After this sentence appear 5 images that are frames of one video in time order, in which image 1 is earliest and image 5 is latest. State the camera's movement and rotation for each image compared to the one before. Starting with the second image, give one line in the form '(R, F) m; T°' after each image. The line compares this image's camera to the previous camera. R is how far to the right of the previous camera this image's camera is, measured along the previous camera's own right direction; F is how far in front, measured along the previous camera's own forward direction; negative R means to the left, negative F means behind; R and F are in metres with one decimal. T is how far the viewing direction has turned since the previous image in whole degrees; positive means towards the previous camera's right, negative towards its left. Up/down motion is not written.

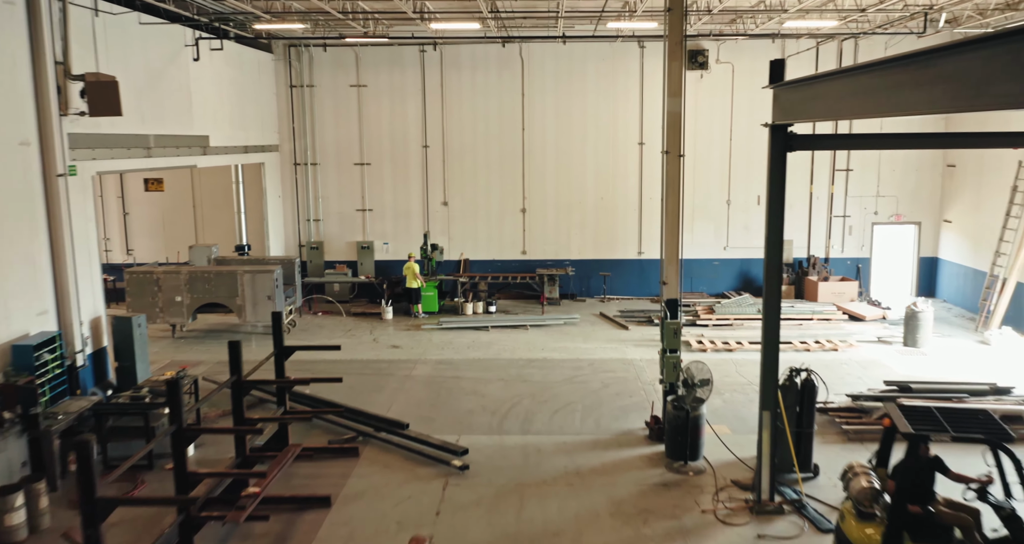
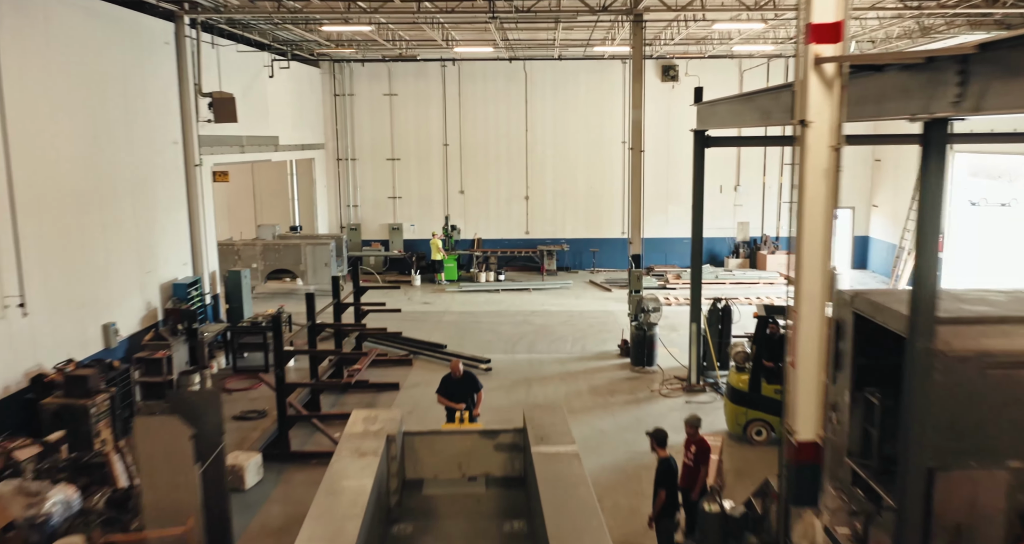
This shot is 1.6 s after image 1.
(-0.2, -2.8) m; 0°
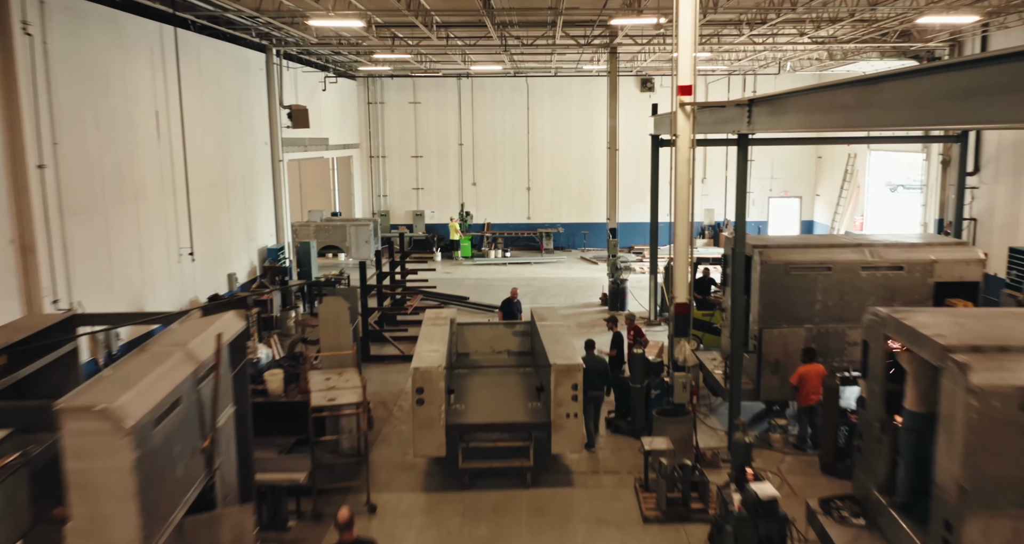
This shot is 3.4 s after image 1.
(-0.2, -3.2) m; 0°
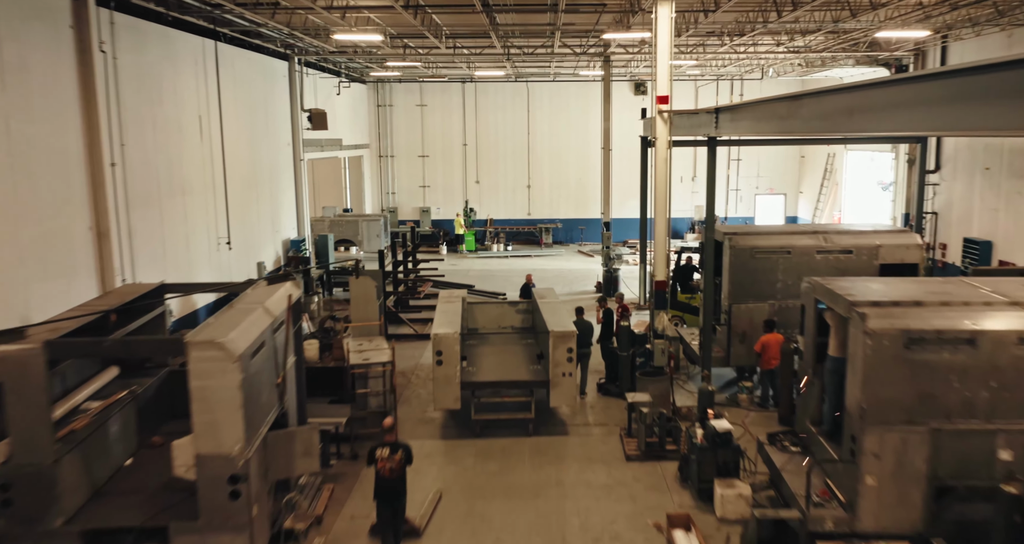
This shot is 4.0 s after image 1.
(-0.1, -1.2) m; 0°
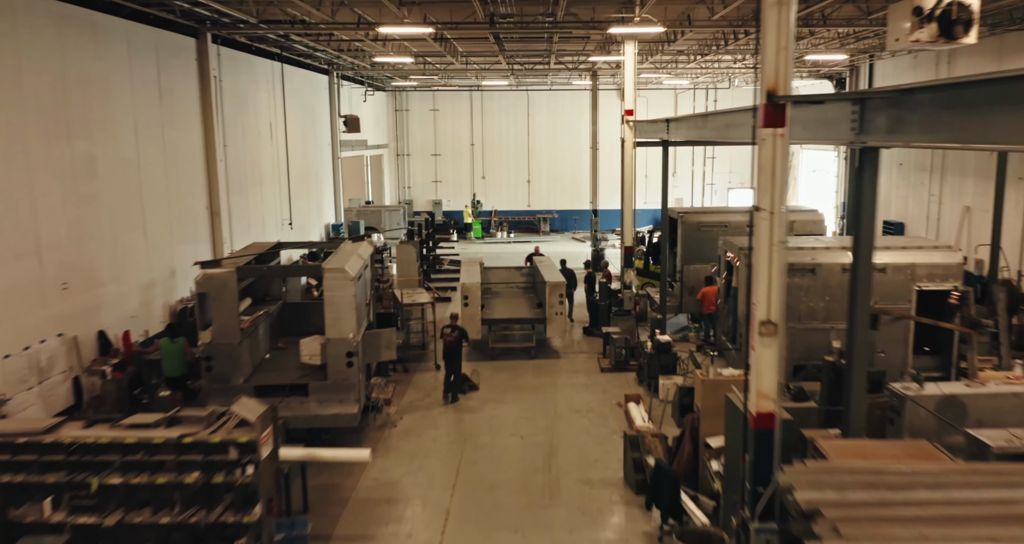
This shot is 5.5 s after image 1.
(-0.1, -2.8) m; 0°
